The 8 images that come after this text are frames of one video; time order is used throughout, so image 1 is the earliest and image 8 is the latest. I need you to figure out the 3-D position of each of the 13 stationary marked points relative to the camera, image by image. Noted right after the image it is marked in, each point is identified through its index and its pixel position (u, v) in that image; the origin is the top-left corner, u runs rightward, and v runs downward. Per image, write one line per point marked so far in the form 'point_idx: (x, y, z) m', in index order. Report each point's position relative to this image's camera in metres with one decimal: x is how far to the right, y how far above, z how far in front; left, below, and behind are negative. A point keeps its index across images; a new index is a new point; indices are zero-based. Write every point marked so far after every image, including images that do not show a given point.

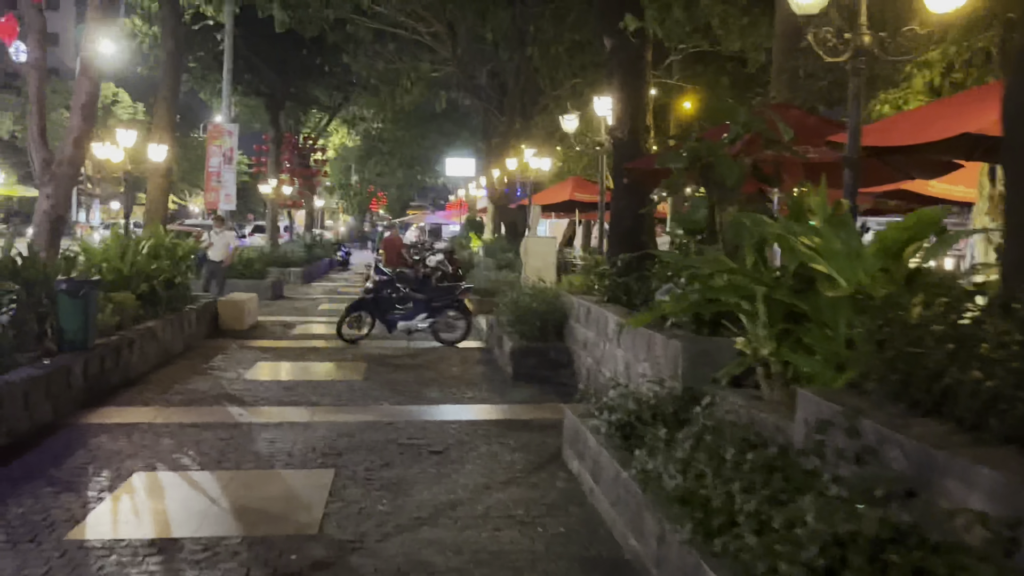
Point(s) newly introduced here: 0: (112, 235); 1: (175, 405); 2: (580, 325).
0: (-5.2, +0.7, +11.1) m
1: (-3.1, -1.1, +7.9) m
2: (+0.7, -0.4, +8.7) m
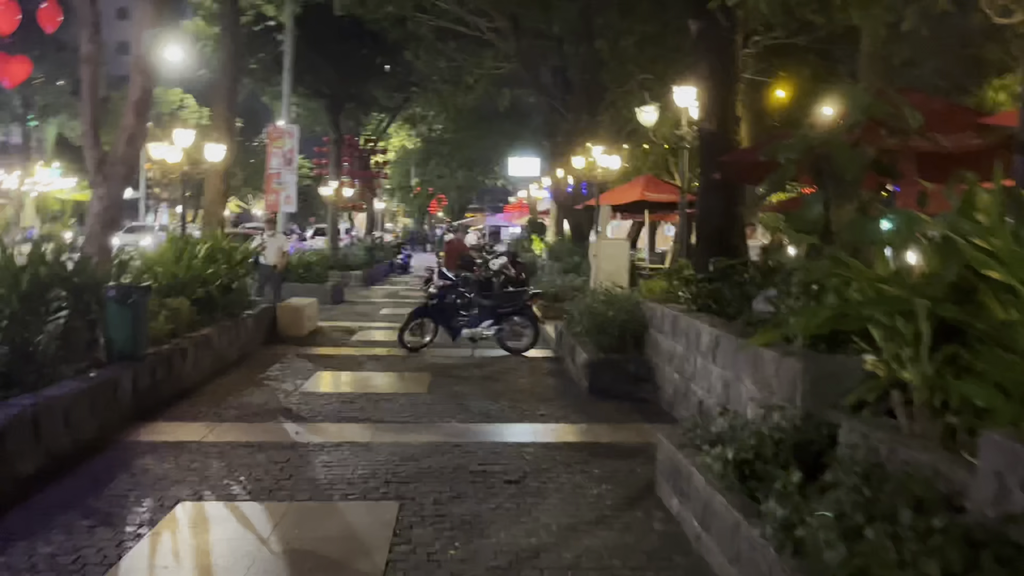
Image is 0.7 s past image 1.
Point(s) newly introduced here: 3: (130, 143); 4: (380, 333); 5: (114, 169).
0: (-4.3, +0.6, +10.7) m
1: (-2.4, -1.1, +7.3) m
2: (+1.4, -0.5, +7.9) m
3: (-4.0, +1.5, +9.0) m
4: (-2.2, -0.7, +14.1) m
5: (-4.1, +1.2, +8.9) m
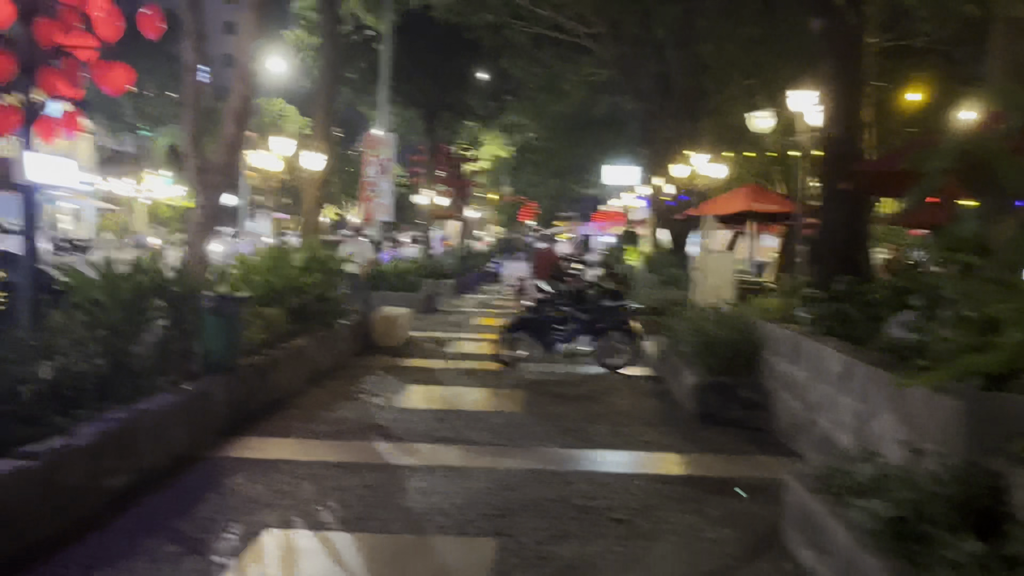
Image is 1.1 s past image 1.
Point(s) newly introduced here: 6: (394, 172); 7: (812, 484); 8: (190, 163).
0: (-3.1, +0.5, +10.7) m
1: (-1.6, -1.2, +7.1) m
2: (+2.3, -0.6, +7.3) m
3: (-2.9, +1.4, +8.9) m
4: (-0.6, -0.9, +13.8) m
5: (-3.1, +1.2, +8.9) m
6: (-2.4, +2.4, +17.5) m
7: (+1.6, -1.0, +4.5) m
8: (-3.4, +1.3, +9.1) m
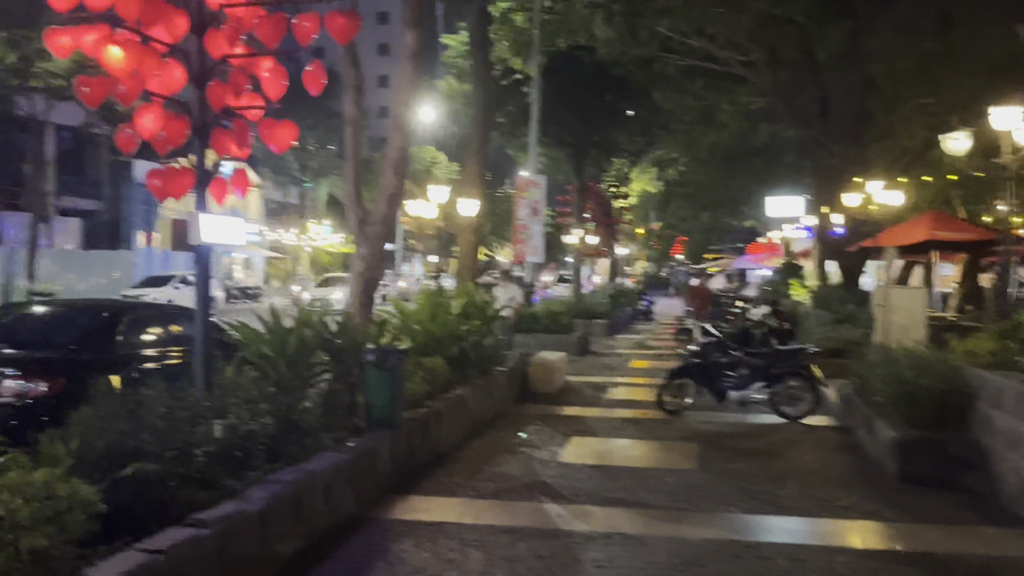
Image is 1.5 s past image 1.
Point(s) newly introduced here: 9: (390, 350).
0: (-1.1, -0.1, +10.6) m
1: (-0.2, -1.6, +6.8) m
2: (+3.6, -0.9, +6.3) m
3: (-1.3, +0.9, +8.9) m
4: (+1.9, -1.6, +13.2) m
5: (-1.4, +0.6, +8.9) m
6: (+0.7, +1.5, +17.3) m
7: (+2.4, -1.3, +3.7) m
8: (-1.7, +0.8, +9.1) m
9: (-1.1, -0.5, +7.4) m
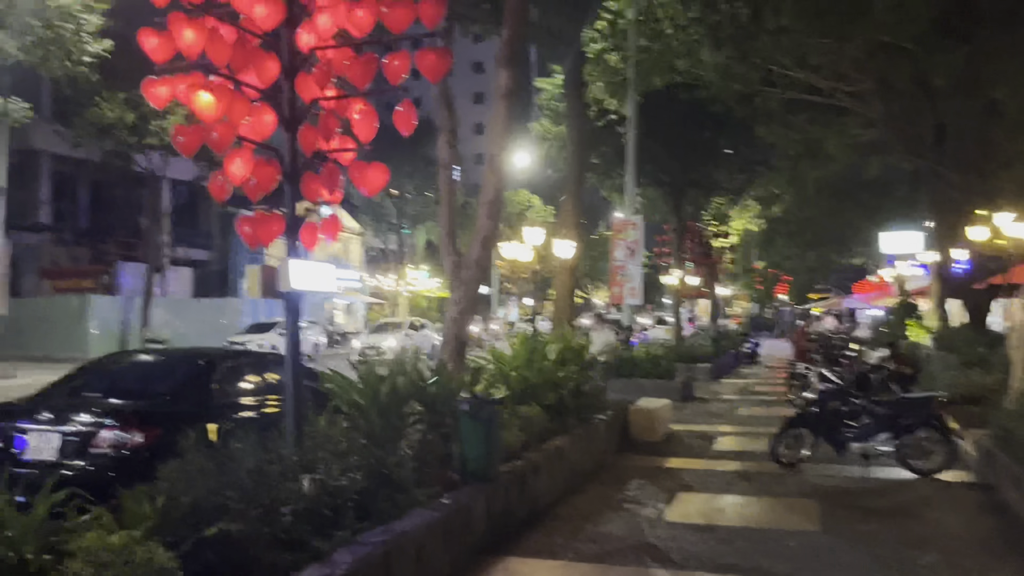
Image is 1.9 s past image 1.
0: (+0.1, -0.6, +10.3) m
1: (+0.5, -2.0, +6.3) m
2: (+4.3, -1.2, +5.4) m
3: (-0.3, +0.4, +8.6) m
4: (+3.4, -2.2, +12.5) m
5: (-0.4, +0.2, +8.6) m
6: (+2.6, +0.7, +16.8) m
7: (+2.8, -1.4, +2.9) m
8: (-0.7, +0.3, +8.9) m
9: (-0.2, -0.9, +7.0) m
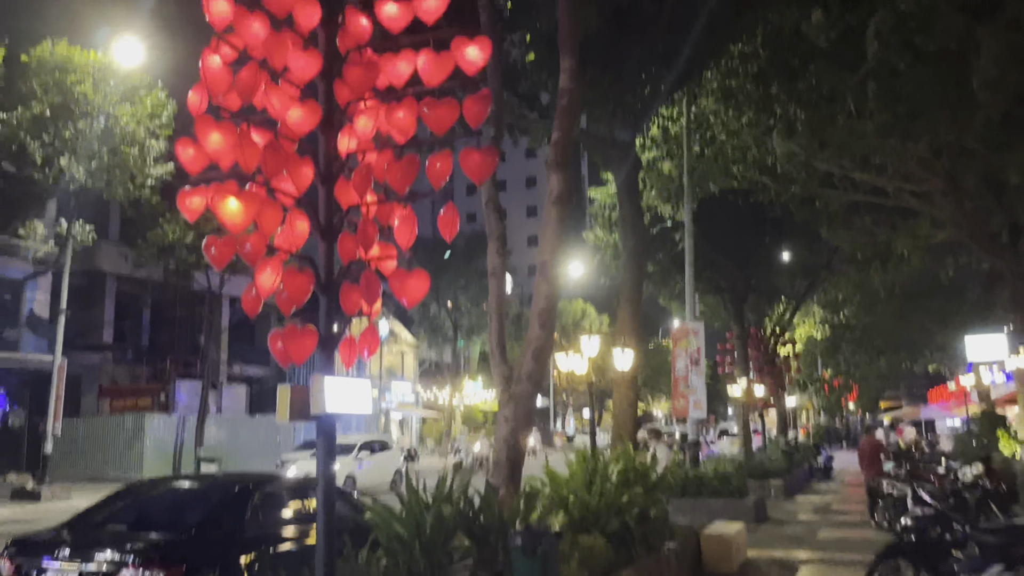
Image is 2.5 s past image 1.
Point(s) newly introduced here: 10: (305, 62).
0: (+0.7, -1.9, +9.5) m
1: (+0.9, -2.7, +5.4) m
2: (+4.6, -1.8, +4.4) m
3: (+0.2, -0.6, +8.0) m
4: (+4.2, -3.7, +11.3) m
5: (+0.1, -0.9, +8.0) m
6: (+3.6, -1.4, +16.0) m
7: (+3.0, -1.7, +2.0) m
8: (-0.2, -0.8, +8.3) m
9: (+0.2, -1.8, +6.2) m
10: (-1.5, +1.6, +5.8) m
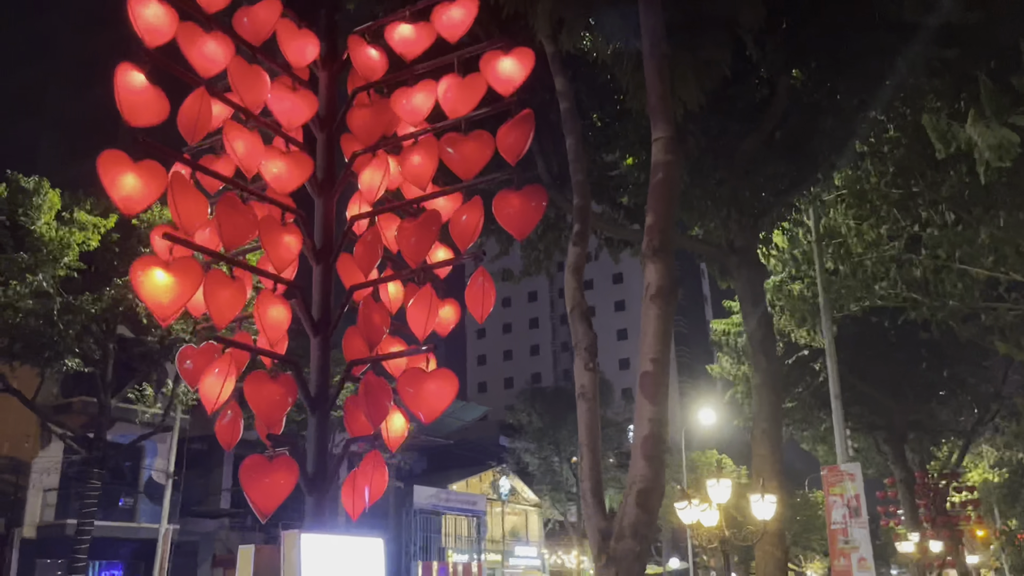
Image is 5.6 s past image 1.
0: (+1.7, -3.0, +7.2) m
1: (+1.3, -3.0, +3.0) m
2: (+4.8, -1.7, +1.7) m
3: (+0.9, -1.5, +6.0) m
4: (+5.4, -4.8, +8.1) m
5: (+0.8, -1.8, +6.0) m
6: (+5.5, -3.5, +13.1) m
7: (+2.8, -1.3, -0.5) m
8: (+0.6, -1.8, +6.3) m
9: (+0.7, -2.3, +4.1) m
10: (-1.2, +1.0, +4.5) m
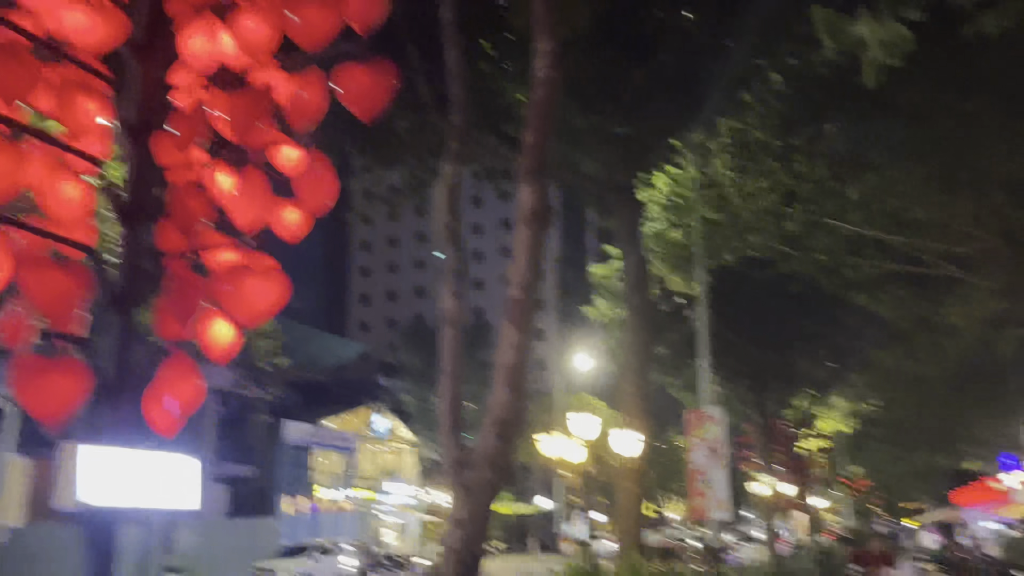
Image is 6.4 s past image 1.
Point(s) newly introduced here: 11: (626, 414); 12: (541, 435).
0: (+0.5, -2.4, +7.1) m
1: (+0.6, -2.7, +2.9) m
2: (+4.3, -1.6, +2.0) m
3: (0.0, -1.0, +5.8) m
4: (+3.9, -4.3, +8.6) m
5: (-0.2, -1.2, +5.7) m
6: (+3.4, -2.6, +13.5) m
7: (+2.6, -1.3, -0.4) m
8: (-0.4, -1.2, +6.0) m
9: (-0.1, -1.9, +3.9) m
10: (-1.8, +1.5, +3.8) m
11: (+1.6, -1.8, +11.8) m
12: (+0.7, -2.7, +15.0) m
